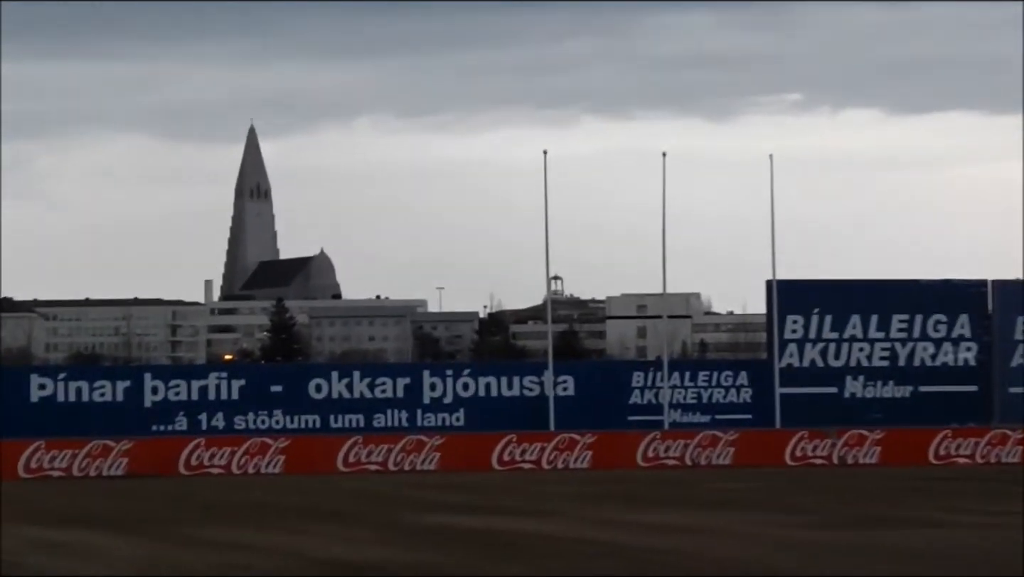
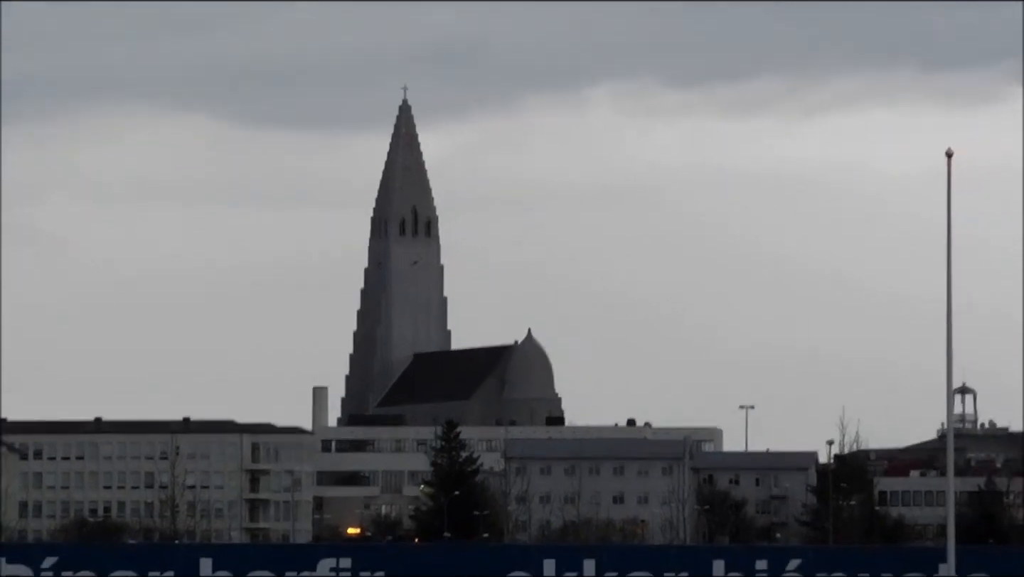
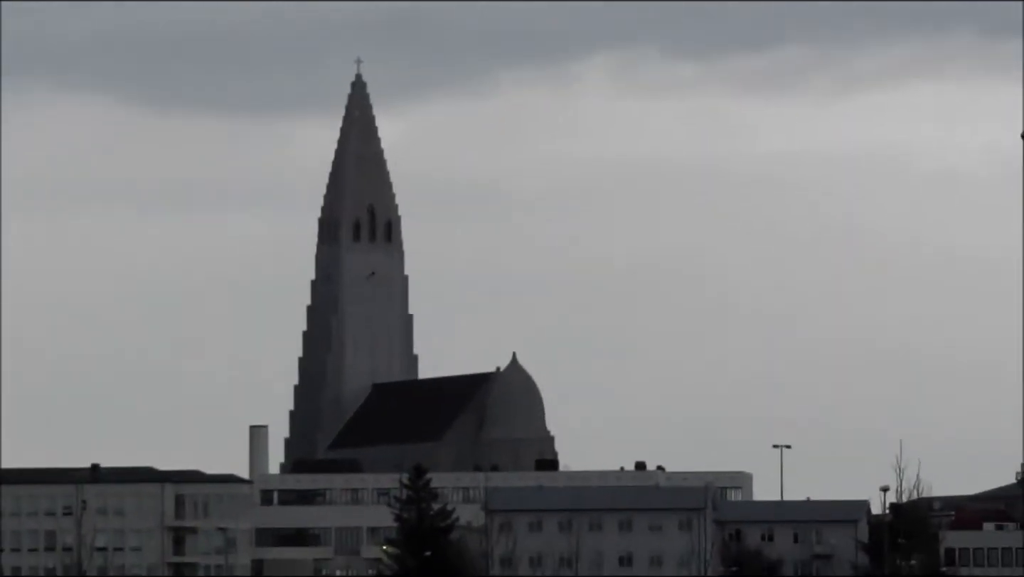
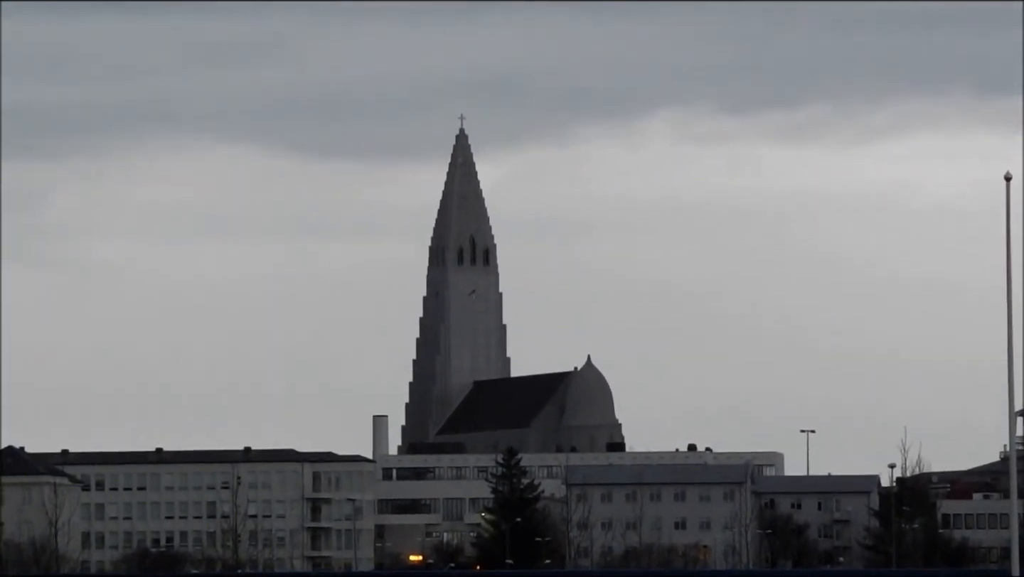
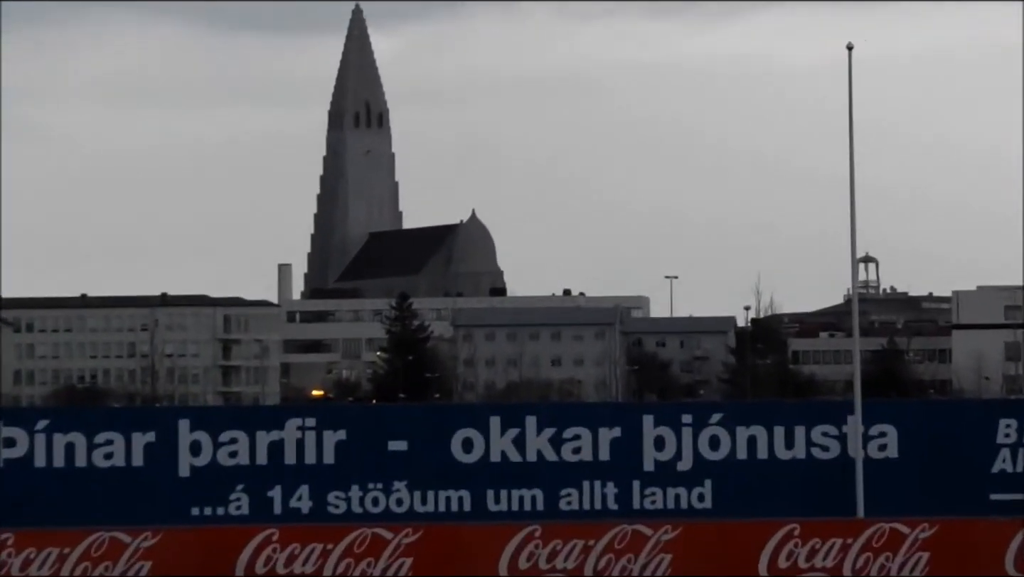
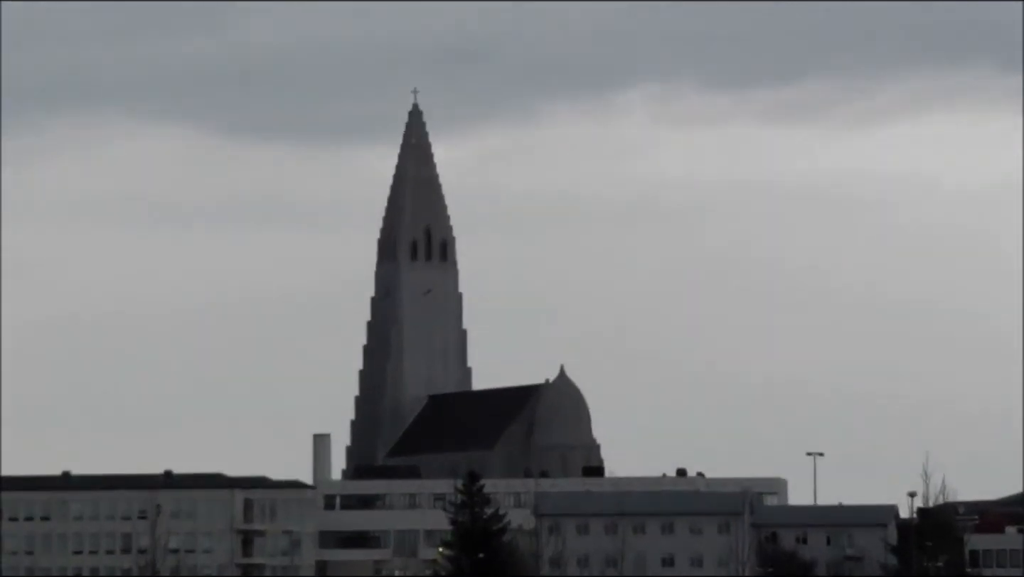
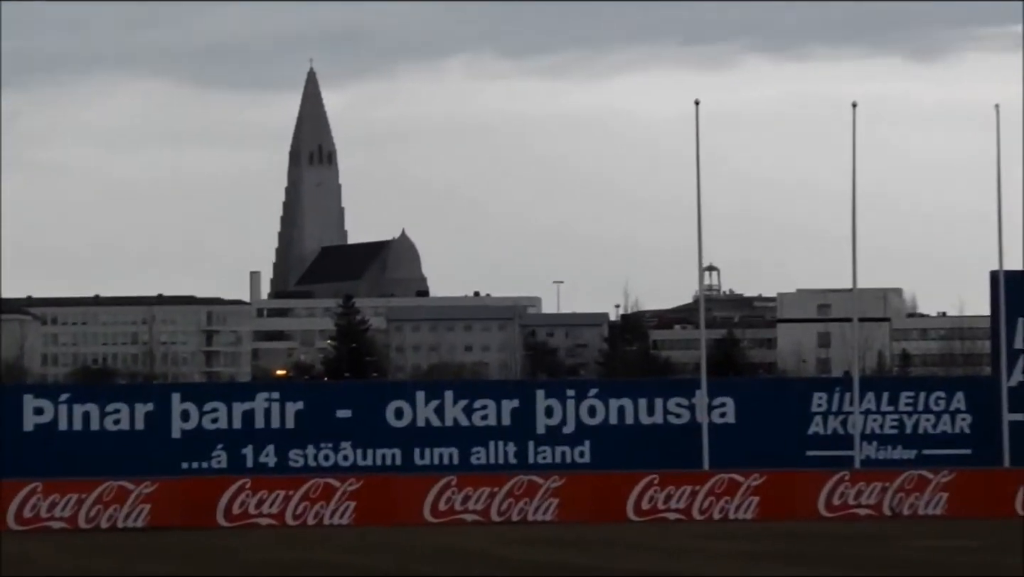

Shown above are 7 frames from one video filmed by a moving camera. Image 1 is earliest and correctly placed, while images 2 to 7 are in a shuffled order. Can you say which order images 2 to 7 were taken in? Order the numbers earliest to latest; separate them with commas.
7, 5, 4, 2, 6, 3
